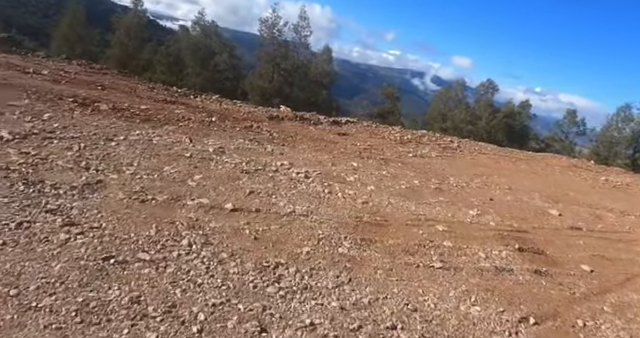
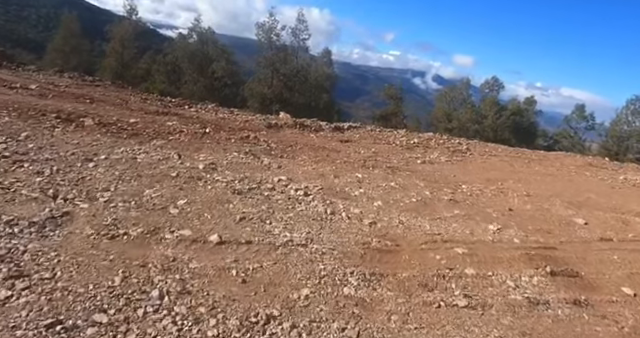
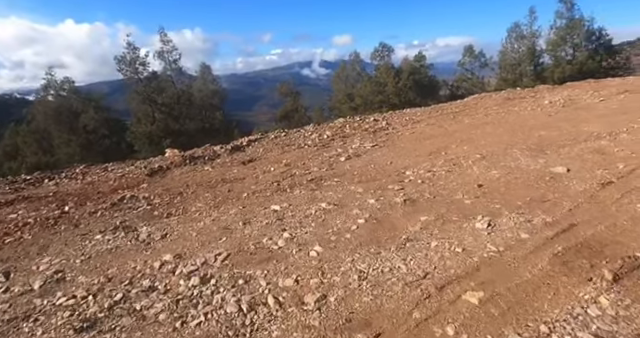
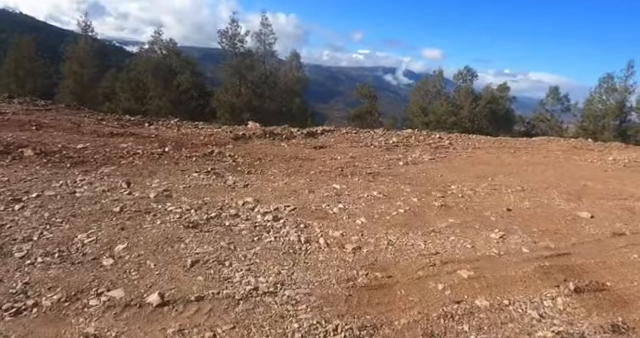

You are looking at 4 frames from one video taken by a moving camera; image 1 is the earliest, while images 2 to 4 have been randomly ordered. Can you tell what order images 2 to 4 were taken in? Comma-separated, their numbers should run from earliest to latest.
2, 4, 3
